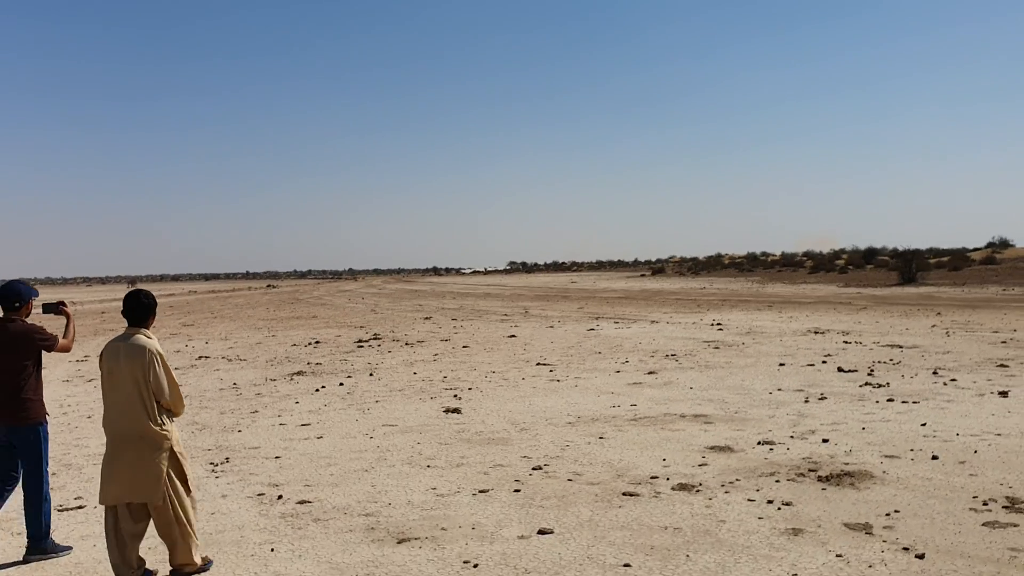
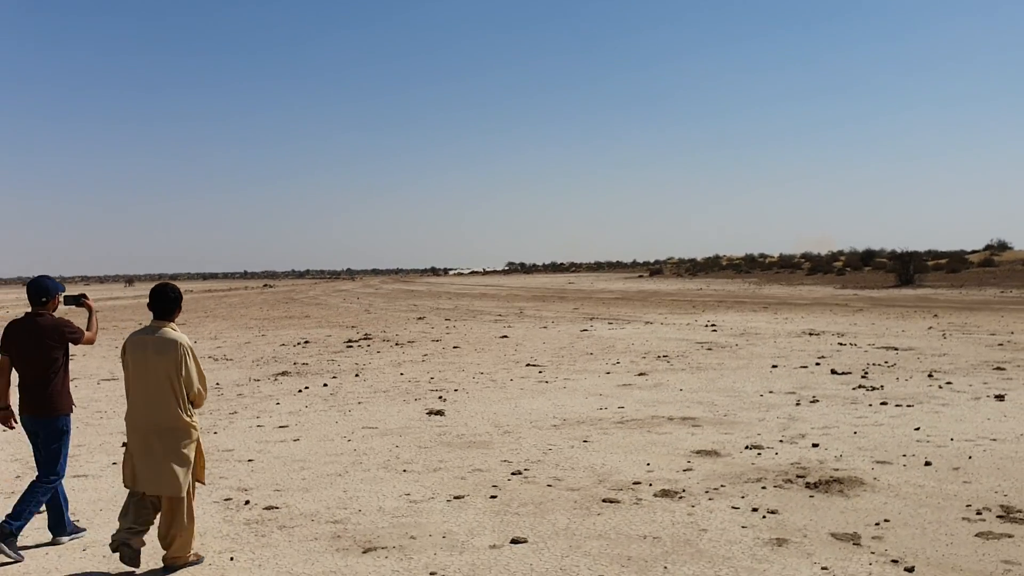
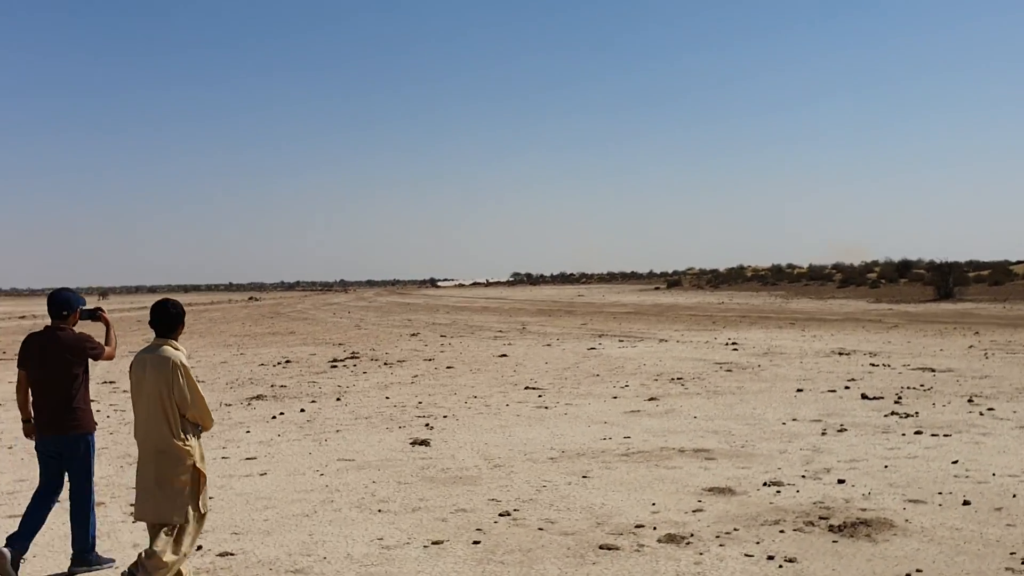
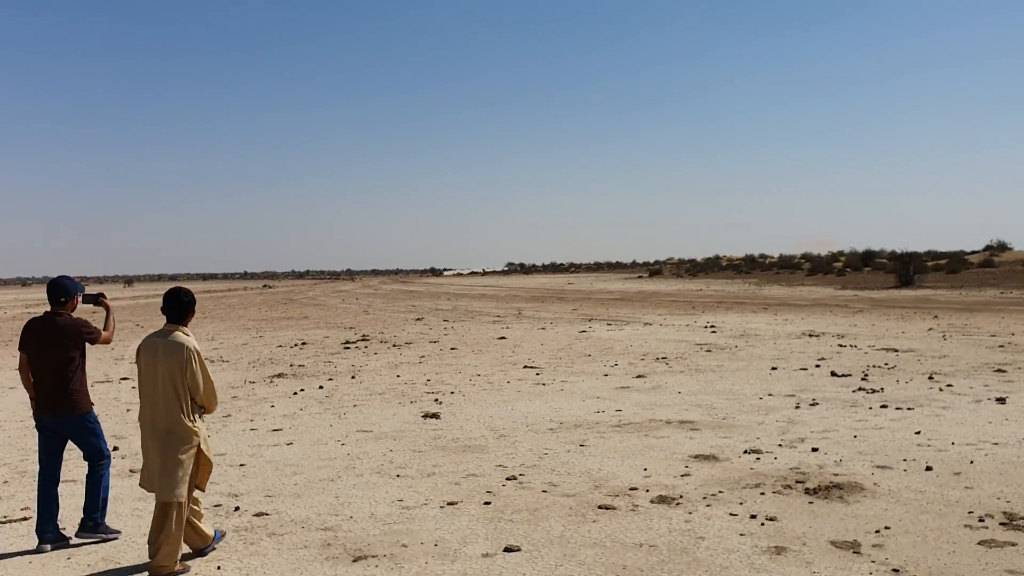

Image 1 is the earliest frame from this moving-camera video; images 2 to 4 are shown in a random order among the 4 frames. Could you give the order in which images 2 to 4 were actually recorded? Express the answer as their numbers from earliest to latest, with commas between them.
2, 4, 3
